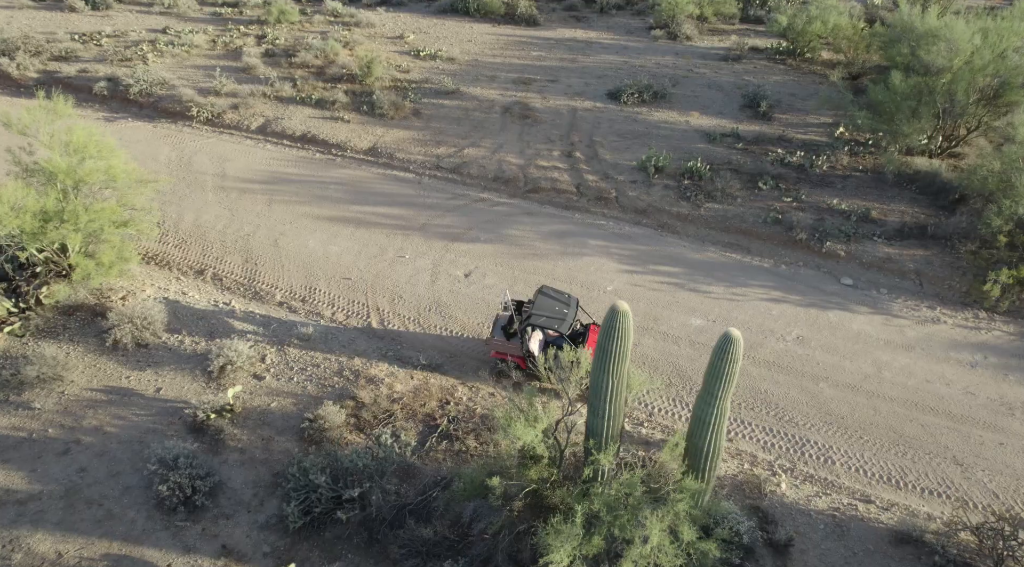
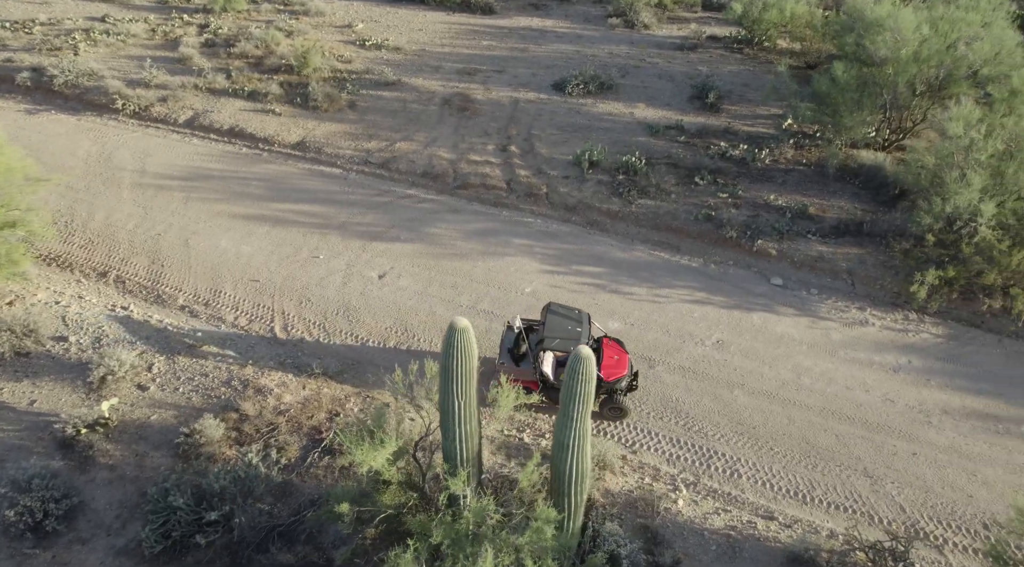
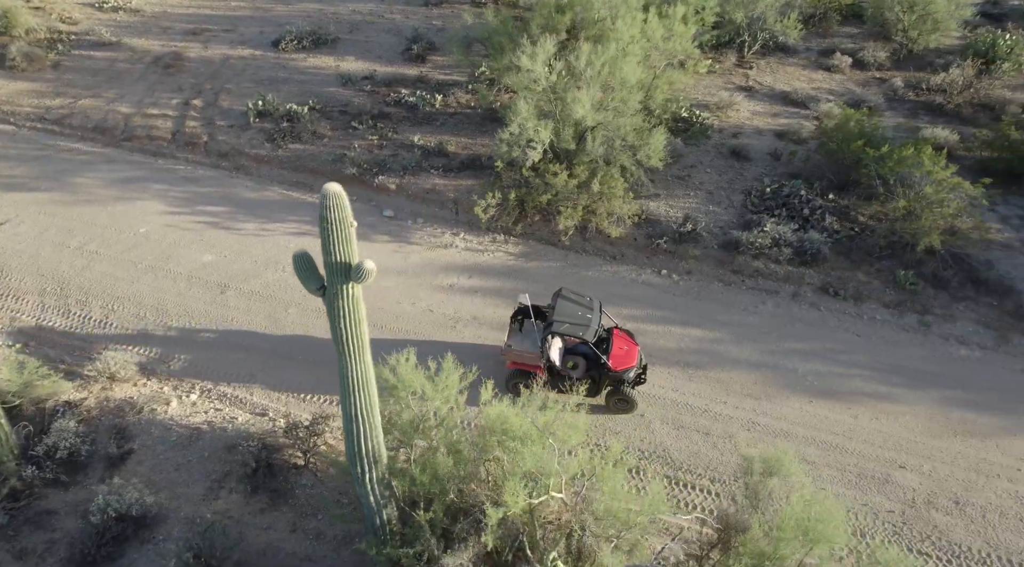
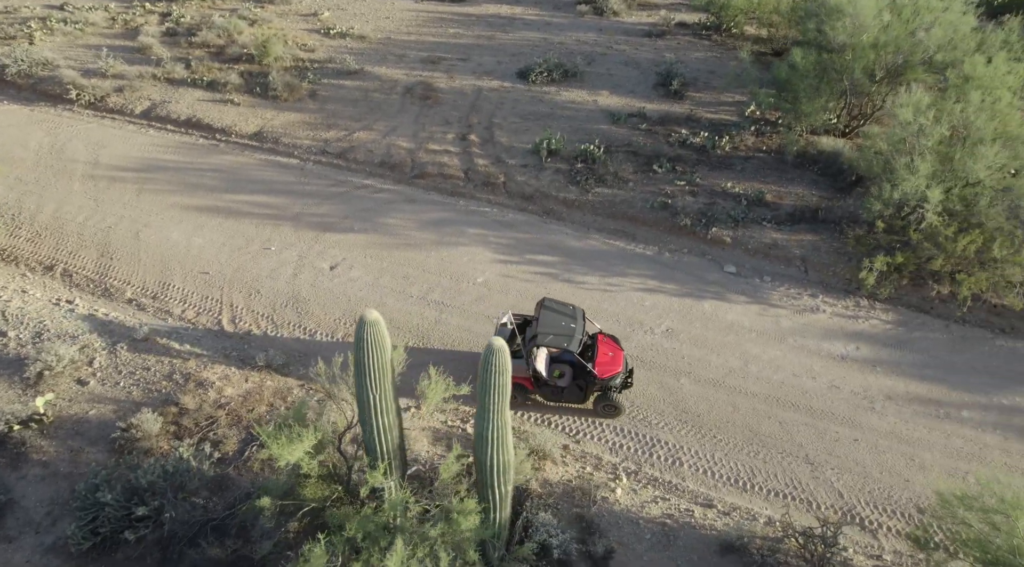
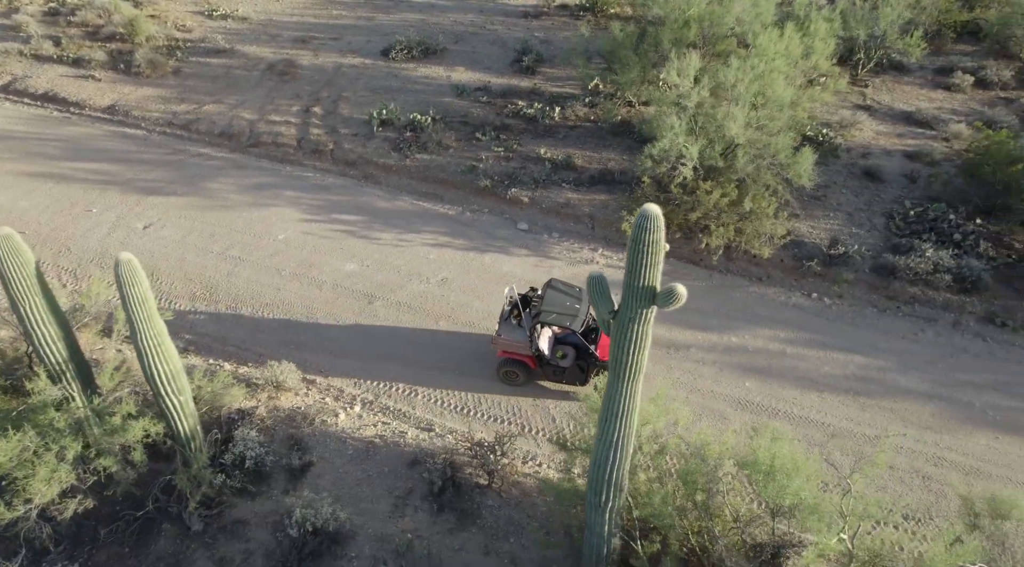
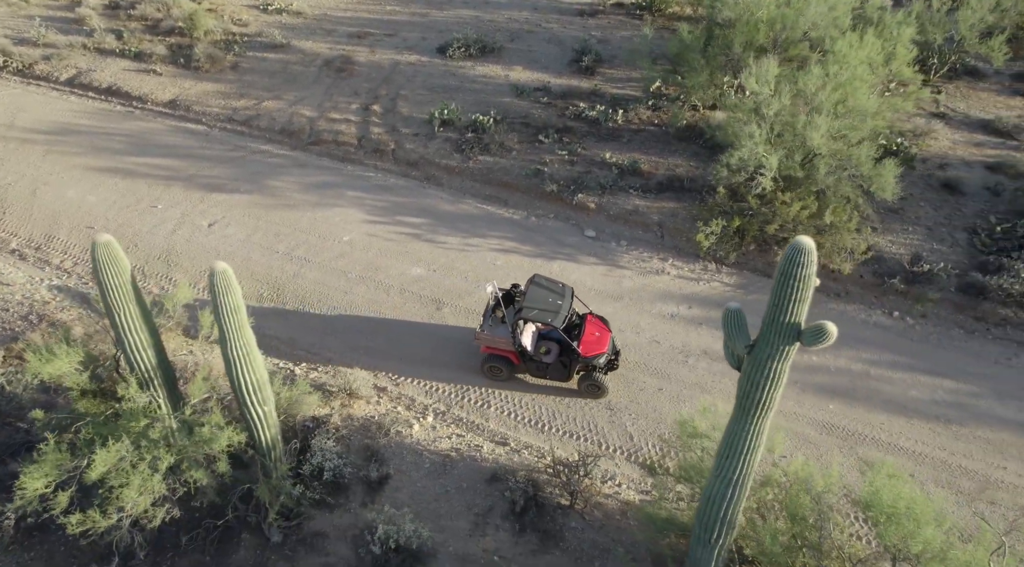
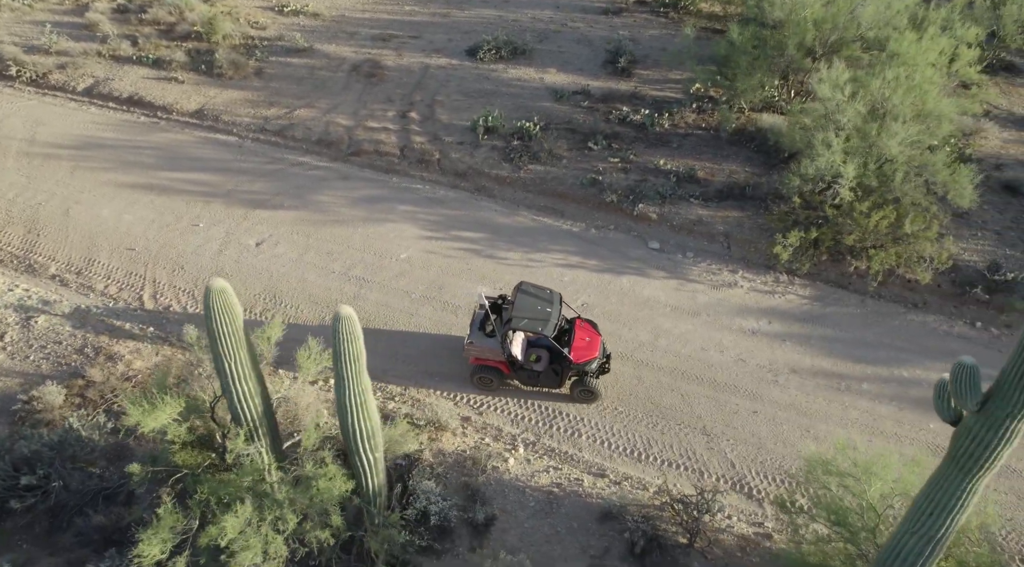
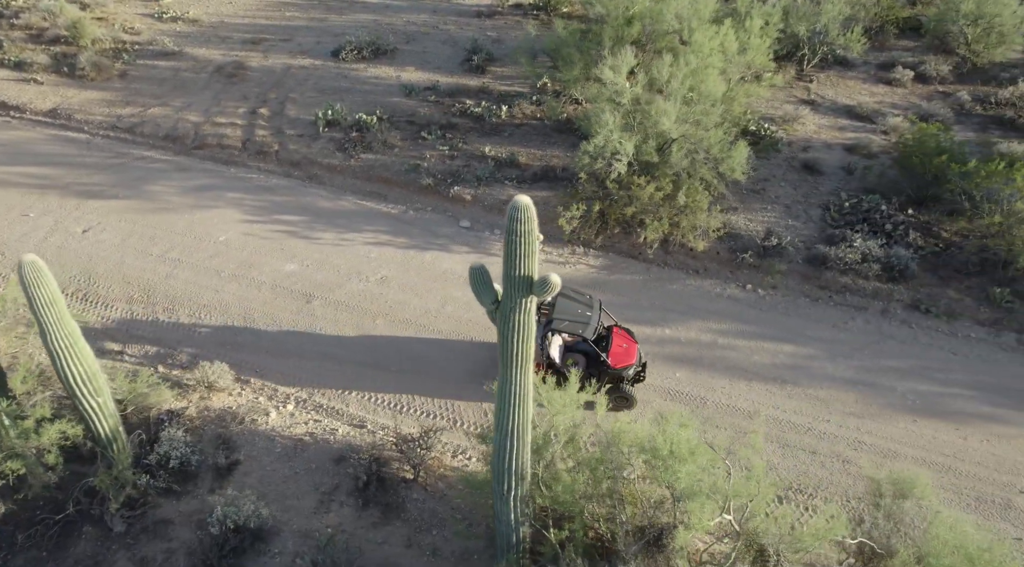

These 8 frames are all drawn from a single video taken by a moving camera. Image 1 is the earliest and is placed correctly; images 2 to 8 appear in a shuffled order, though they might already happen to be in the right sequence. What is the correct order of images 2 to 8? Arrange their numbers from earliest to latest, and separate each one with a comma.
2, 4, 7, 6, 5, 8, 3
